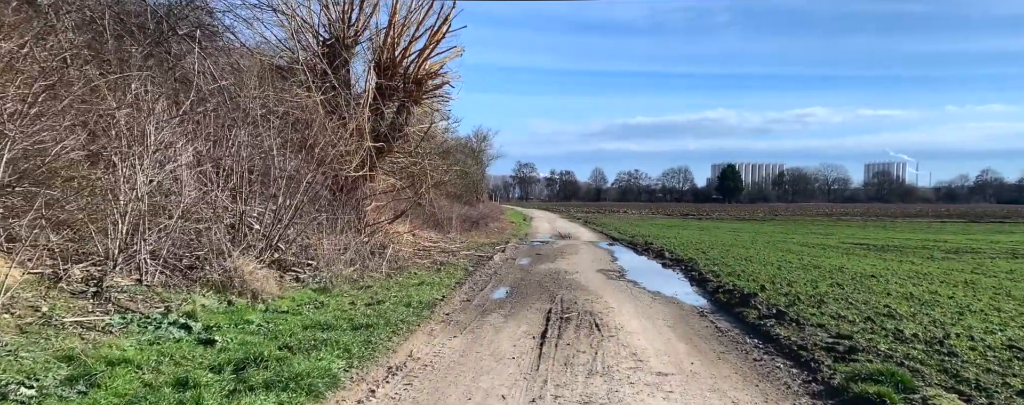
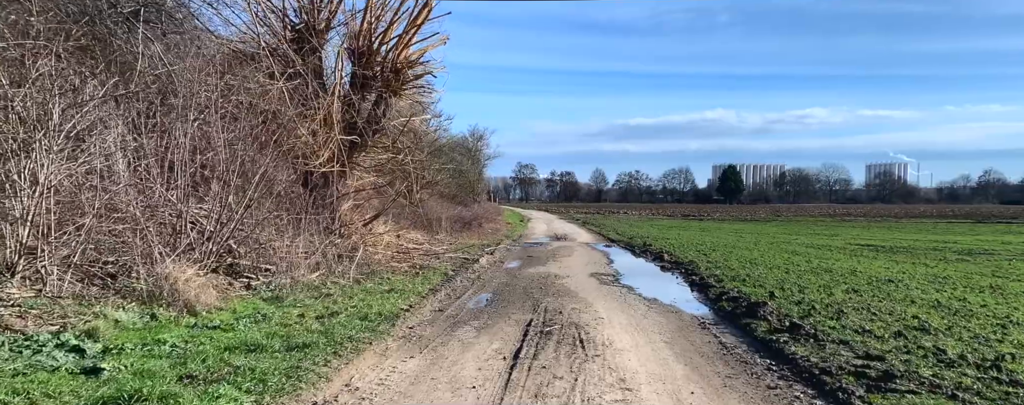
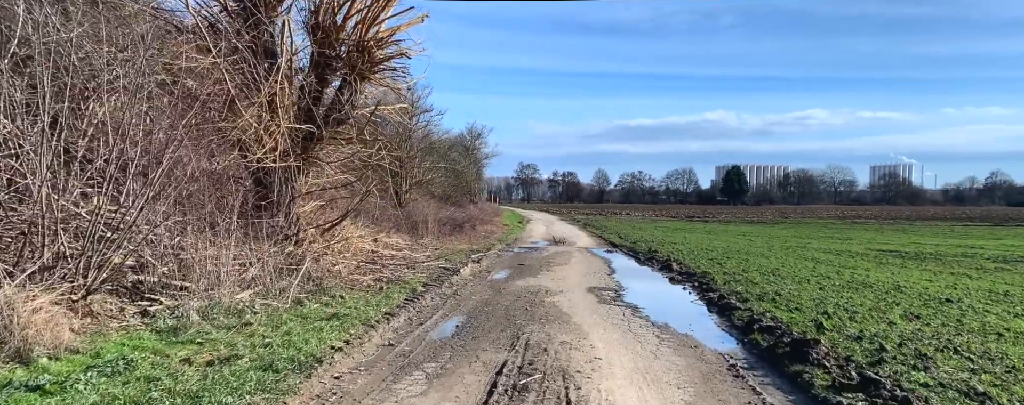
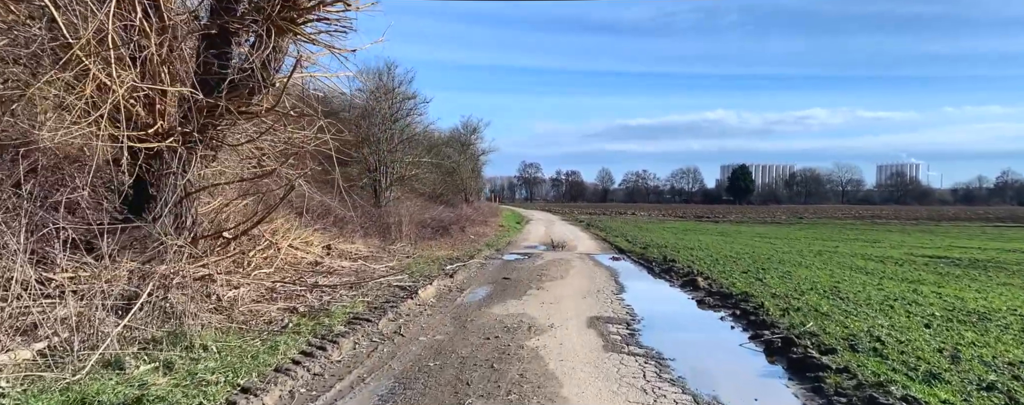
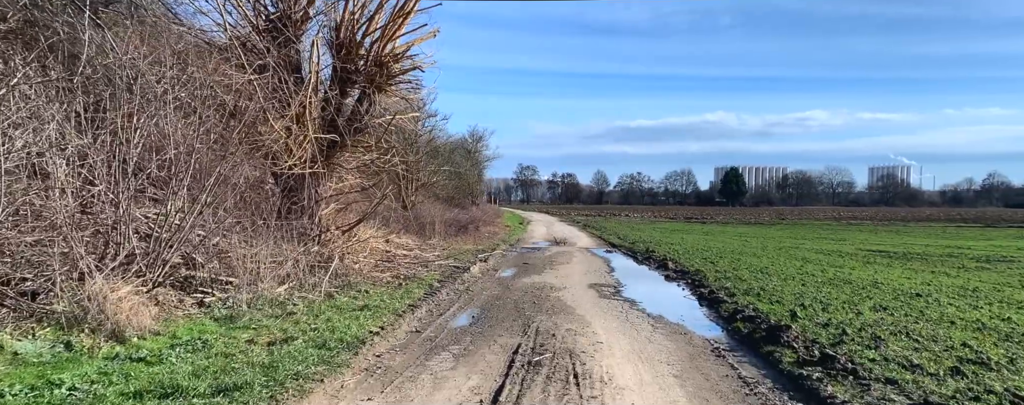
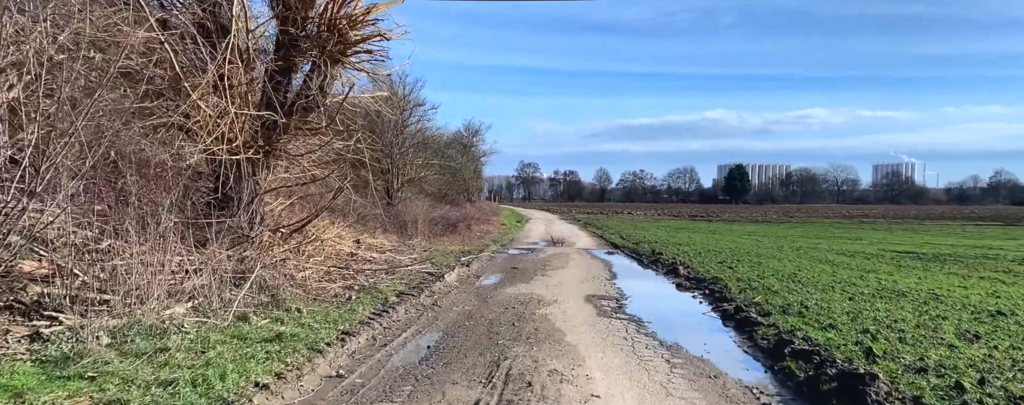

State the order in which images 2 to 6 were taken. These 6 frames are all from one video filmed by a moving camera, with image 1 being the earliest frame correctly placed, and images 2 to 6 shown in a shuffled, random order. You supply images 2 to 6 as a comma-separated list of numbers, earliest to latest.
2, 5, 3, 6, 4
